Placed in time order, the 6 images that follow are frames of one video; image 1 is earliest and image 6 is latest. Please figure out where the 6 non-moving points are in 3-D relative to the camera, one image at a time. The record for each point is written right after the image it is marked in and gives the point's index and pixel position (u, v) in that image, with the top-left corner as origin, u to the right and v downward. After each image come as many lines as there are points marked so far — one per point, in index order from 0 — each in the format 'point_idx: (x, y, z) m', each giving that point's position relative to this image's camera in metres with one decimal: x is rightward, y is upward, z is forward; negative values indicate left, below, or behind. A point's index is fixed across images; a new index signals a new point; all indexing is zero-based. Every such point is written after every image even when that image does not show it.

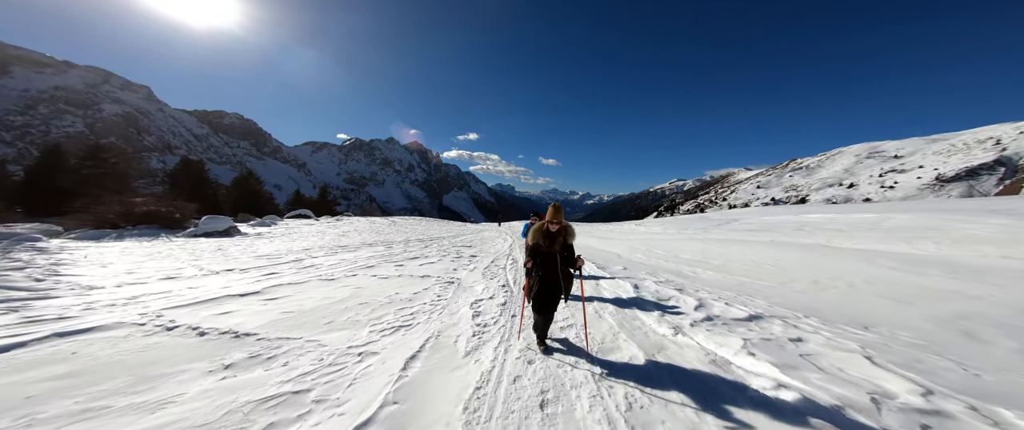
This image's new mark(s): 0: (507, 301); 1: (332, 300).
0: (-0.1, -2.3, +6.8) m
1: (-4.6, -2.1, +6.6) m
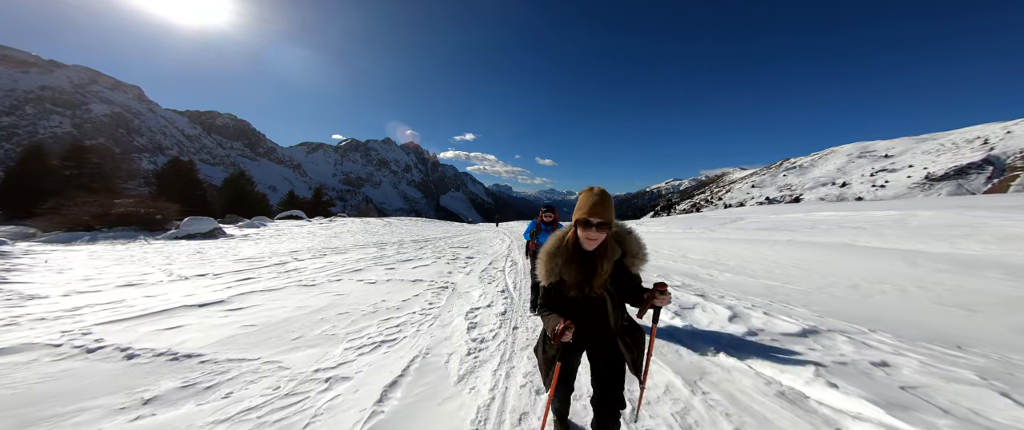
0: (-0.1, -2.2, +6.0) m
1: (-4.5, -2.1, +5.8) m
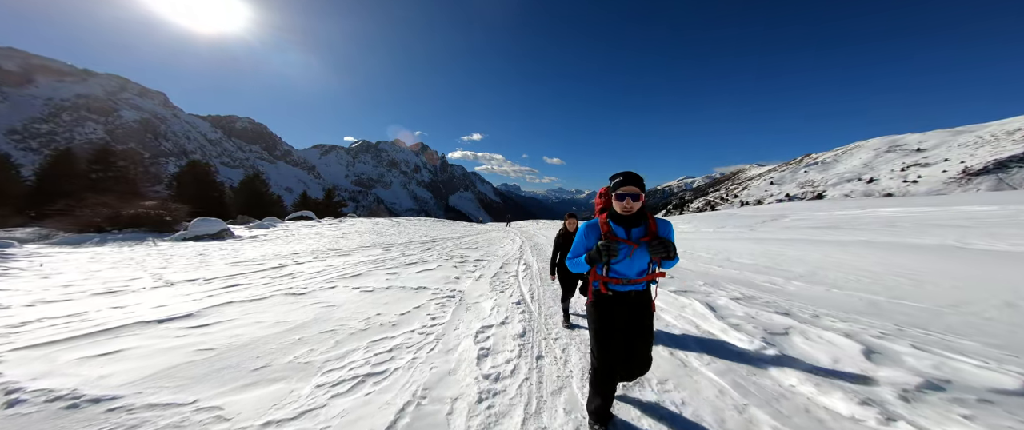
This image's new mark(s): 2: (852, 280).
0: (+0.3, -2.1, +4.9) m
1: (-4.2, -2.0, +4.8) m
2: (+7.4, -1.4, +5.7) m
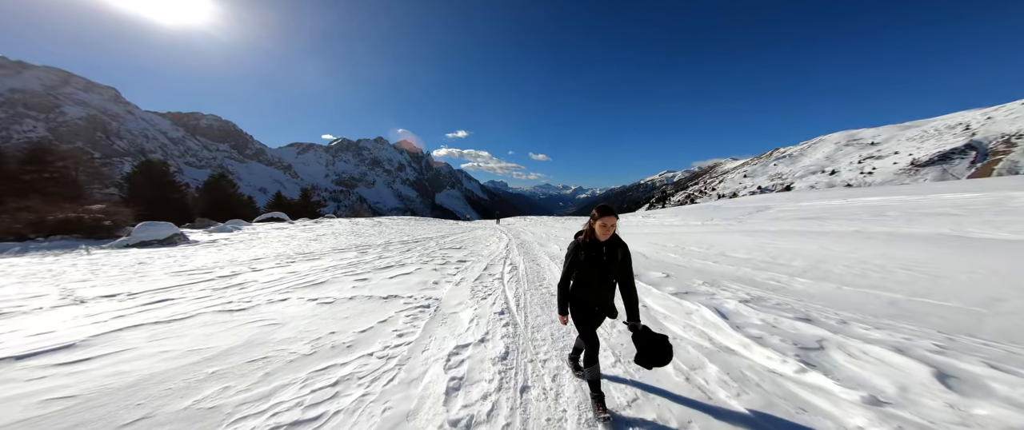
0: (0.0, -2.1, +4.1) m
1: (-4.5, -2.1, +3.8) m
2: (+7.0, -1.2, +5.3) m
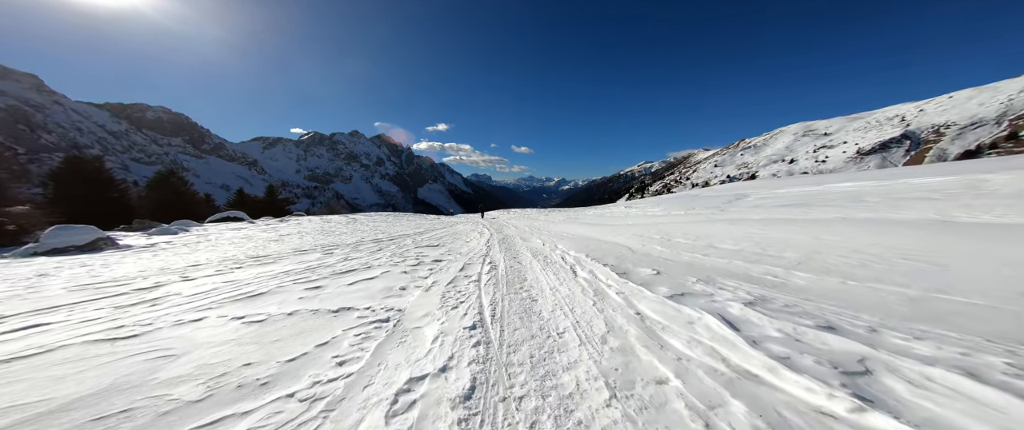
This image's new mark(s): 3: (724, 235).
0: (-0.4, -2.0, +3.2) m
1: (-4.8, -2.2, +2.6) m
2: (+6.5, -0.9, +4.9) m
3: (+6.9, -0.7, +8.6) m
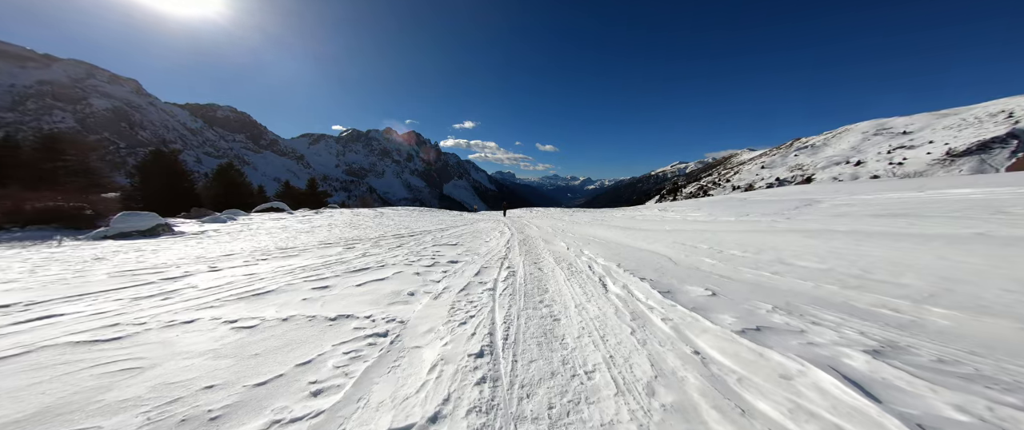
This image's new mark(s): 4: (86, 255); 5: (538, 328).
0: (-0.4, -2.1, +2.3) m
1: (-4.8, -2.1, +2.2) m
2: (+6.7, -1.2, +3.3) m
3: (+7.5, -0.9, +7.0) m
4: (-18.5, -1.8, +11.4) m
5: (+0.5, -2.1, +4.8) m
